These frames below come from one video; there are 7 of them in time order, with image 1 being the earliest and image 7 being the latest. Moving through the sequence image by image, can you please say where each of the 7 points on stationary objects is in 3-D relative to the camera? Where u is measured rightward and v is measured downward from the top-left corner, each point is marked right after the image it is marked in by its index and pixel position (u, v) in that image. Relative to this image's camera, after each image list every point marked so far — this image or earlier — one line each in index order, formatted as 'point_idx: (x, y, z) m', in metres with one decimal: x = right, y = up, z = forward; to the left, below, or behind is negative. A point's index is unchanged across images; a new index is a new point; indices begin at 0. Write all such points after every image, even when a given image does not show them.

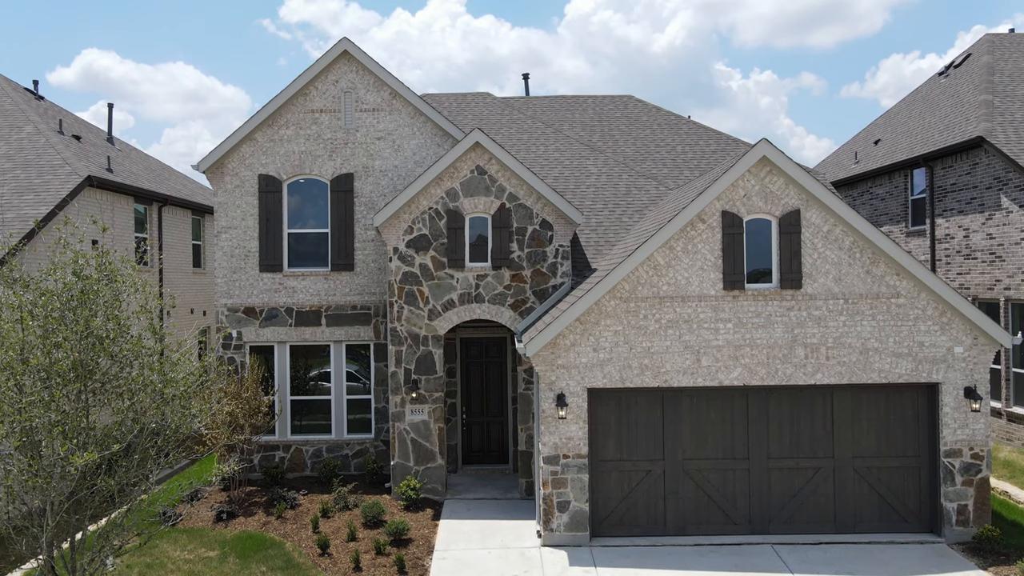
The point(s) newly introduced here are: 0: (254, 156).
0: (-5.5, +2.8, +15.6) m
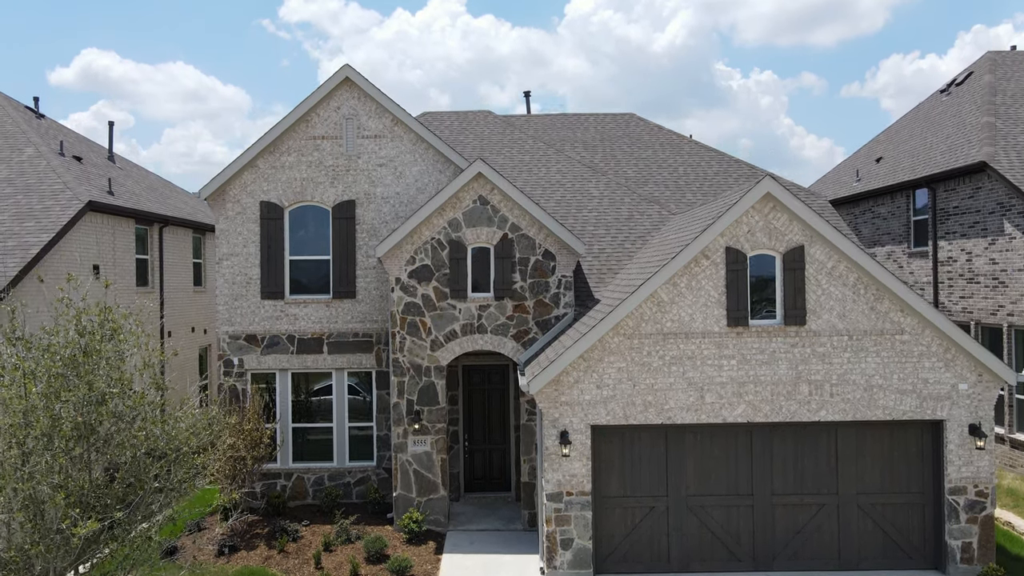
0: (-5.4, +2.2, +15.6) m
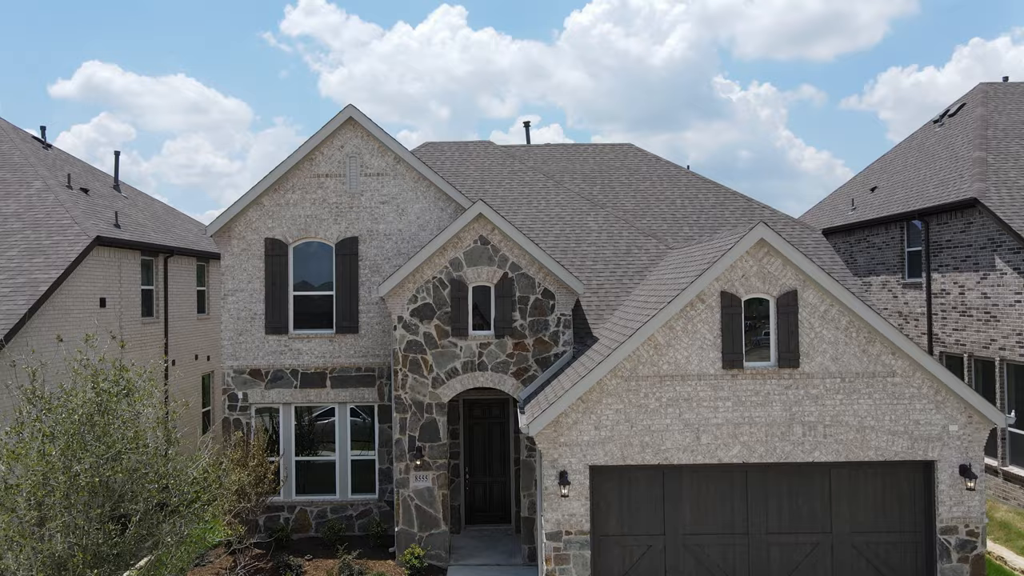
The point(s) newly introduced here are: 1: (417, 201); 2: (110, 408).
0: (-5.4, +1.5, +15.9) m
1: (-2.1, +1.9, +16.1) m
2: (-4.2, -1.3, +7.8) m
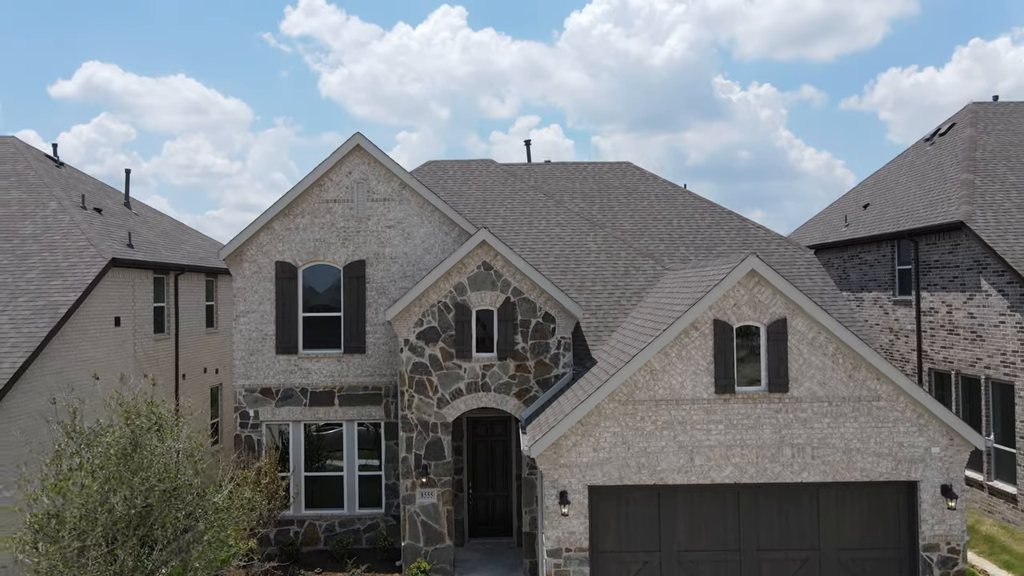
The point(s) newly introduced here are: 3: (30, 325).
0: (-5.4, +1.0, +16.5) m
1: (-2.0, +1.4, +16.7) m
2: (-4.2, -1.7, +8.4) m
3: (-9.9, -0.8, +15.2) m
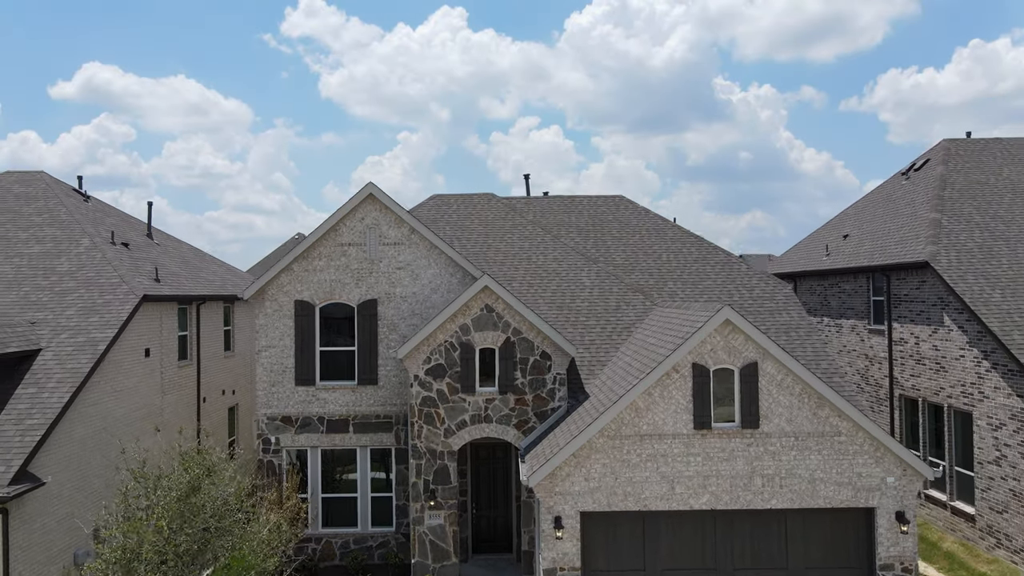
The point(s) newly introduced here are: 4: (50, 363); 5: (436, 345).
0: (-5.4, +0.1, +18.0) m
1: (-2.0, +0.5, +18.1) m
2: (-4.2, -2.6, +9.9) m
3: (-9.9, -1.7, +16.7) m
4: (-10.4, -1.7, +16.6) m
5: (-1.7, -1.3, +16.1) m
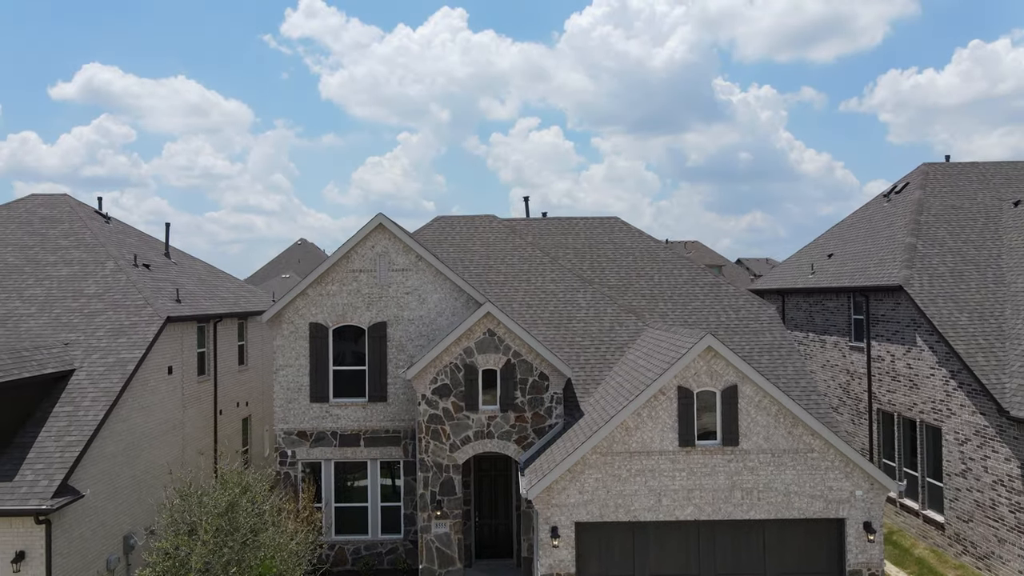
0: (-5.4, -0.5, +19.2) m
1: (-2.0, -0.1, +19.4) m
2: (-4.2, -3.2, +11.1) m
3: (-9.9, -2.3, +18.0) m
4: (-10.4, -2.3, +17.9) m
5: (-1.6, -1.9, +17.4) m
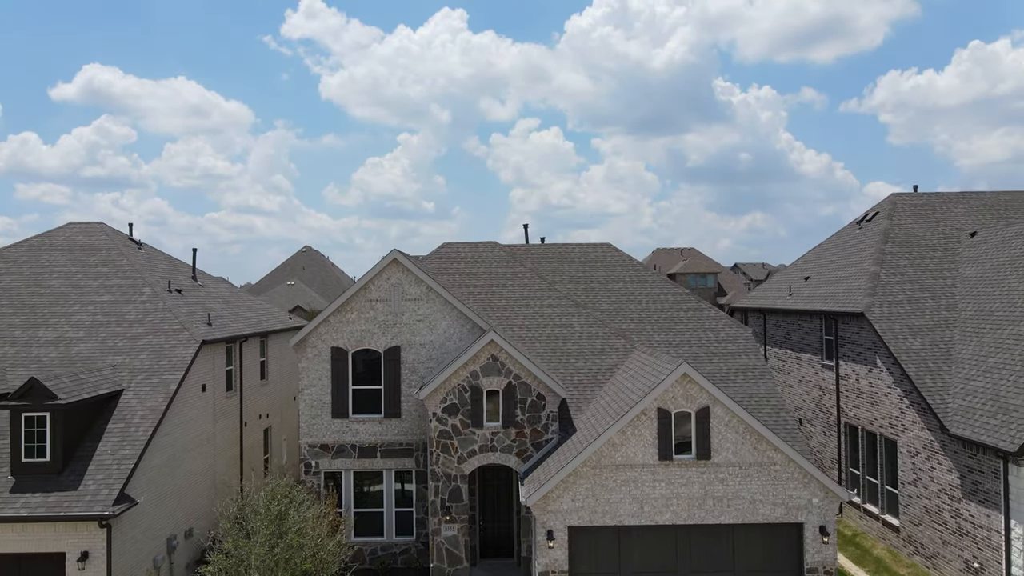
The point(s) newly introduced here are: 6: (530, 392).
0: (-5.4, -1.3, +21.5) m
1: (-2.0, -0.9, +21.7) m
2: (-4.2, -4.0, +13.4) m
3: (-9.9, -3.1, +20.2) m
4: (-10.3, -3.1, +20.1) m
5: (-1.6, -2.7, +19.6) m
6: (+0.5, -2.8, +19.8) m
